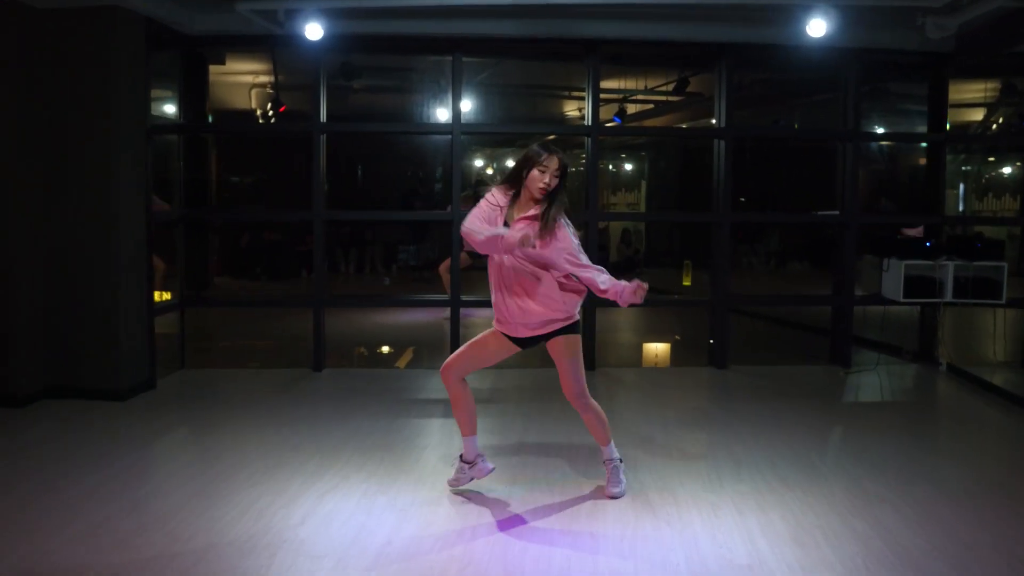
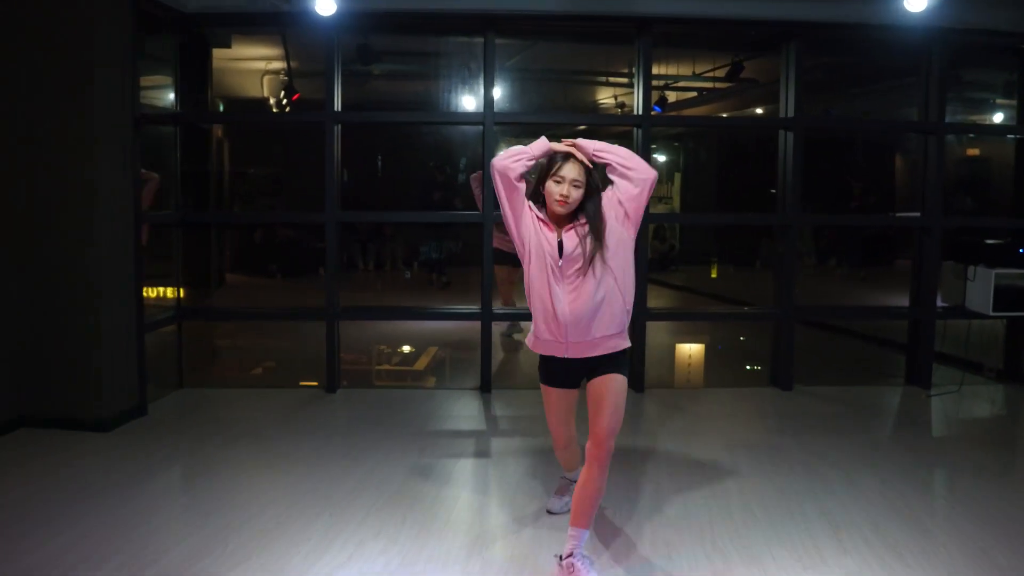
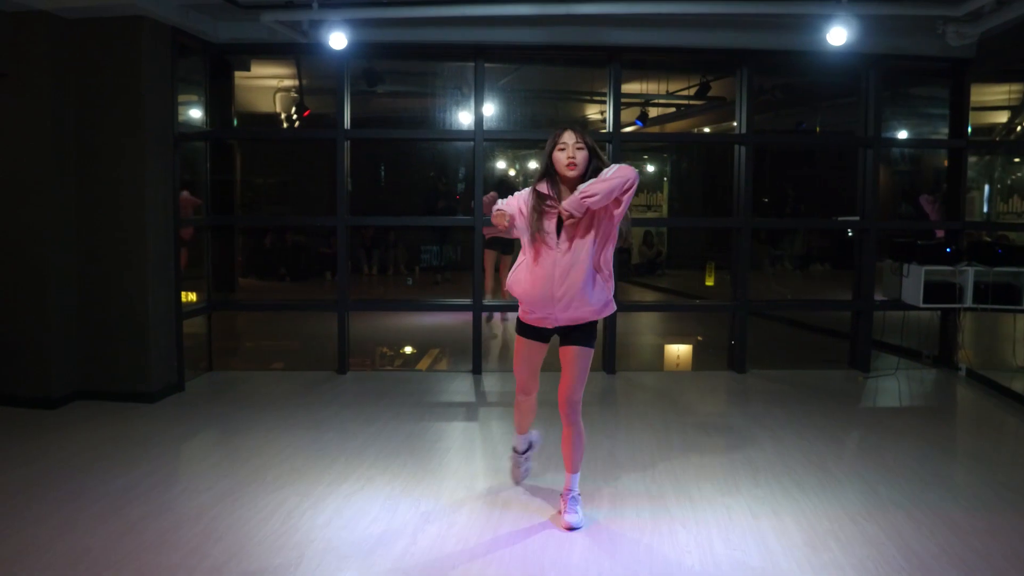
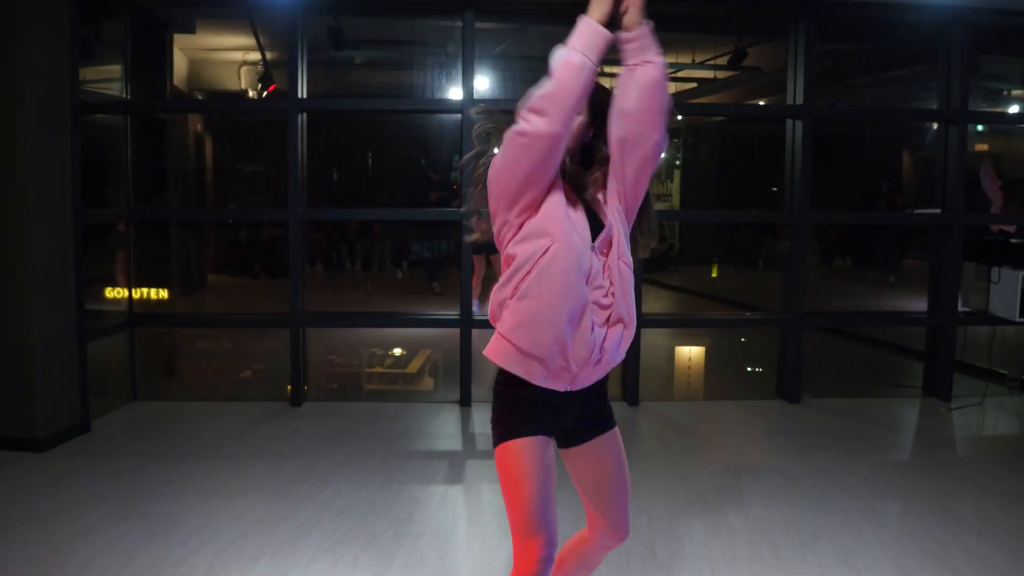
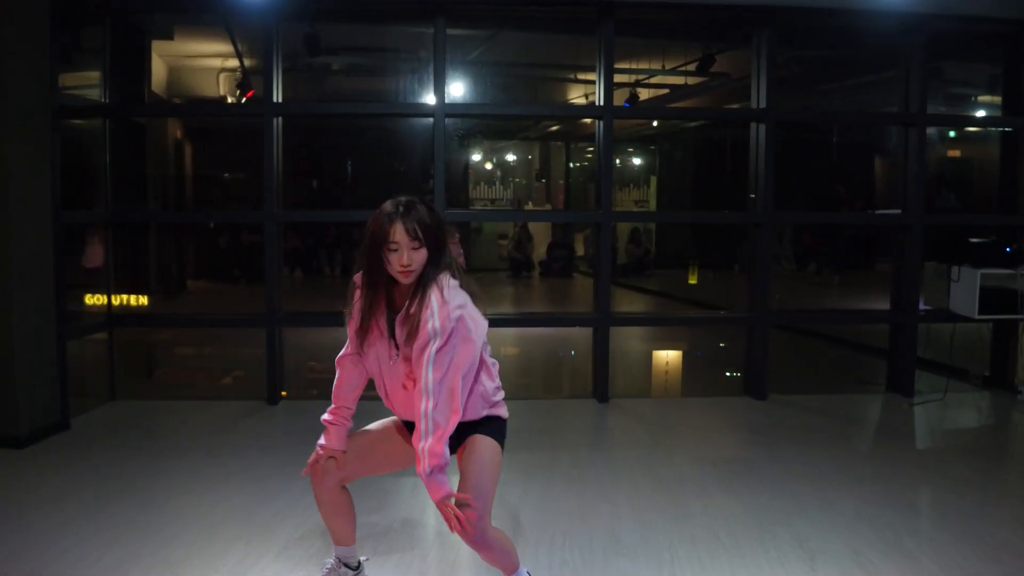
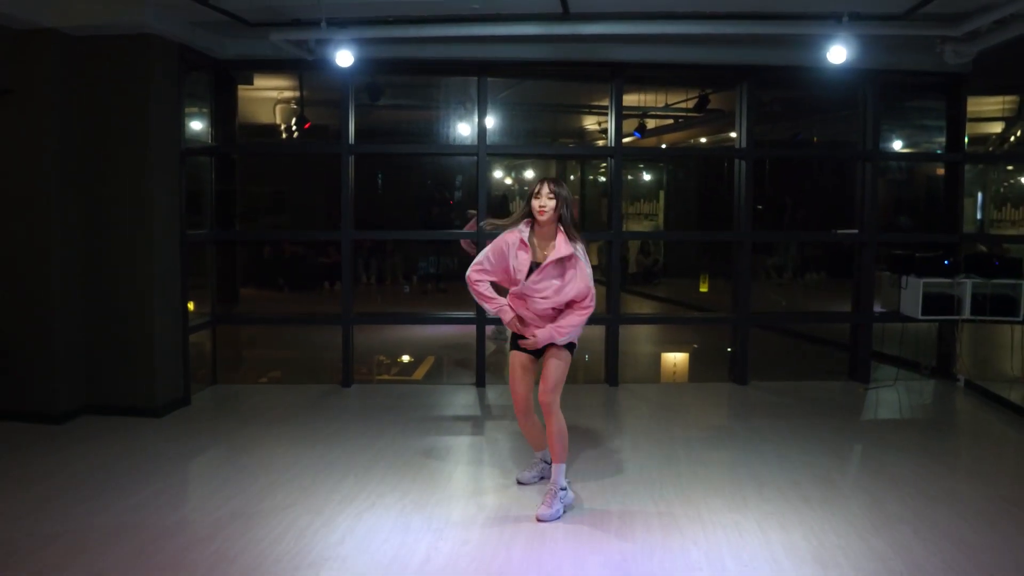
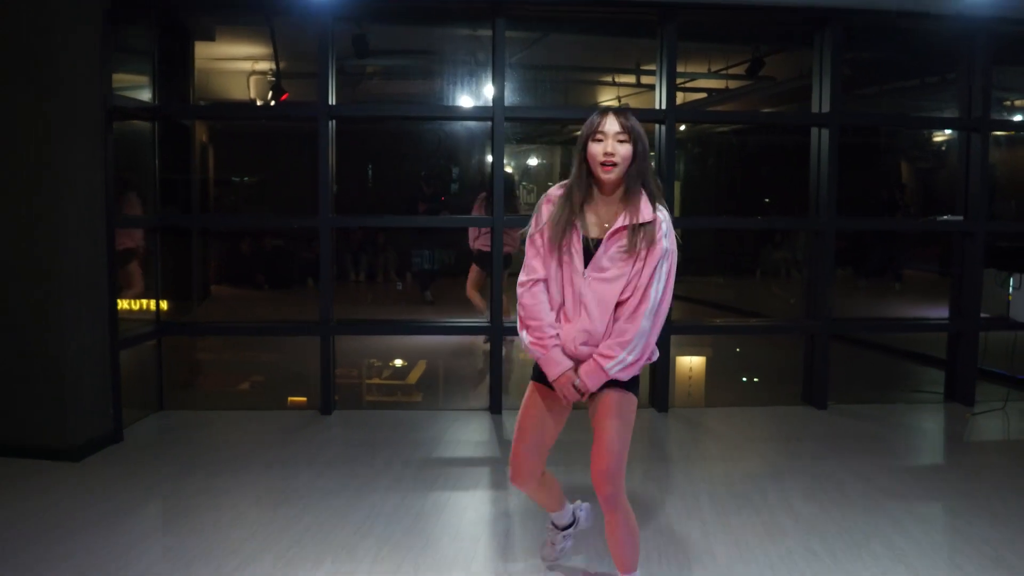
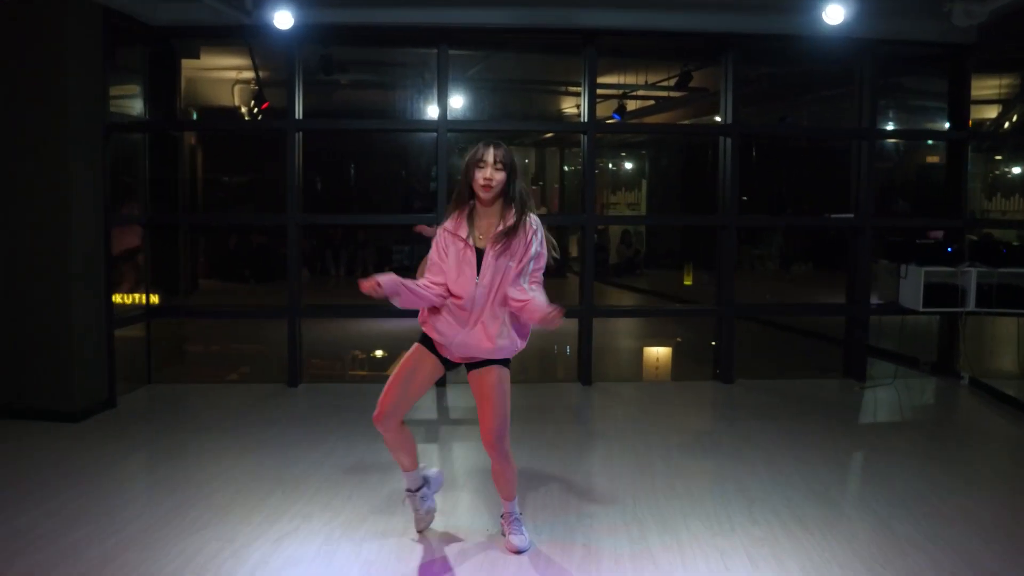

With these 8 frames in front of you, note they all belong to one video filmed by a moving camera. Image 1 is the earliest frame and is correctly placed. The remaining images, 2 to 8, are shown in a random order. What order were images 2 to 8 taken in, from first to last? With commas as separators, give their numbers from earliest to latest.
8, 5, 7, 6, 2, 4, 3
